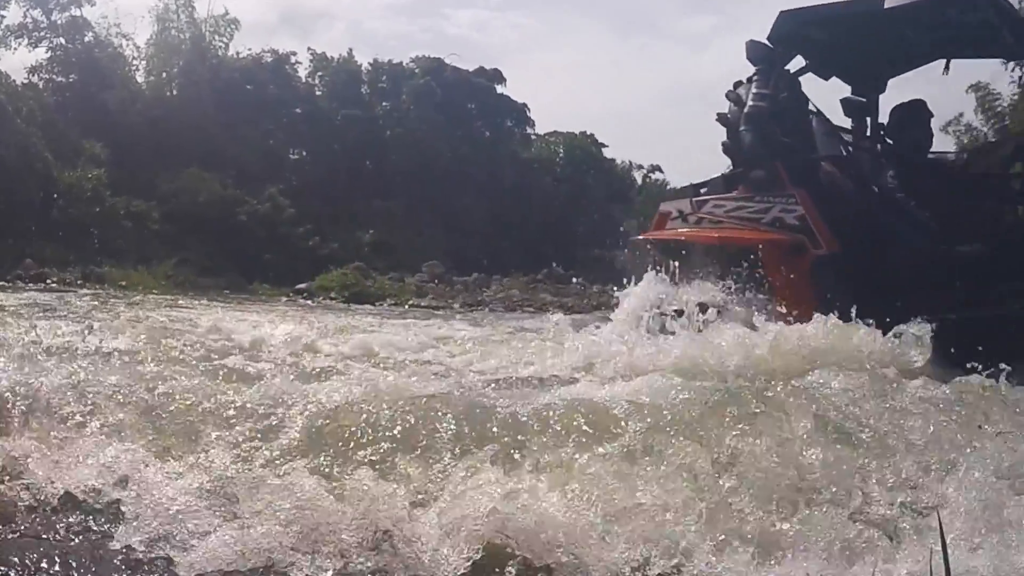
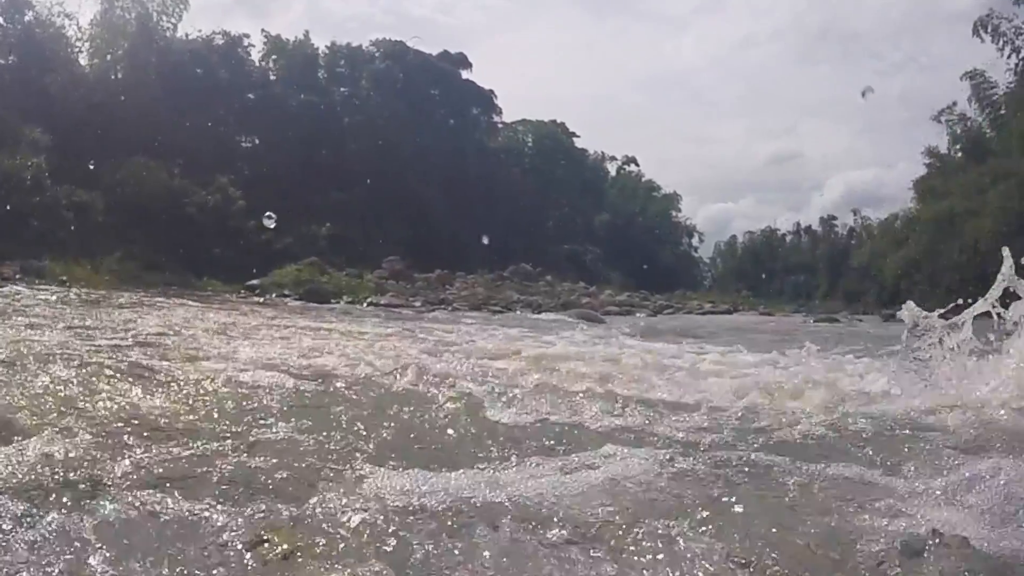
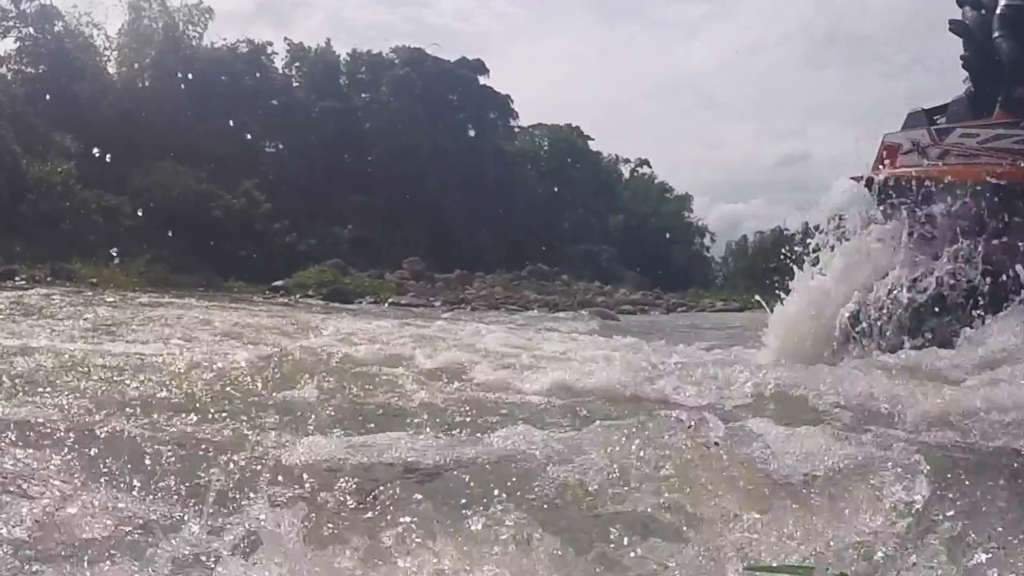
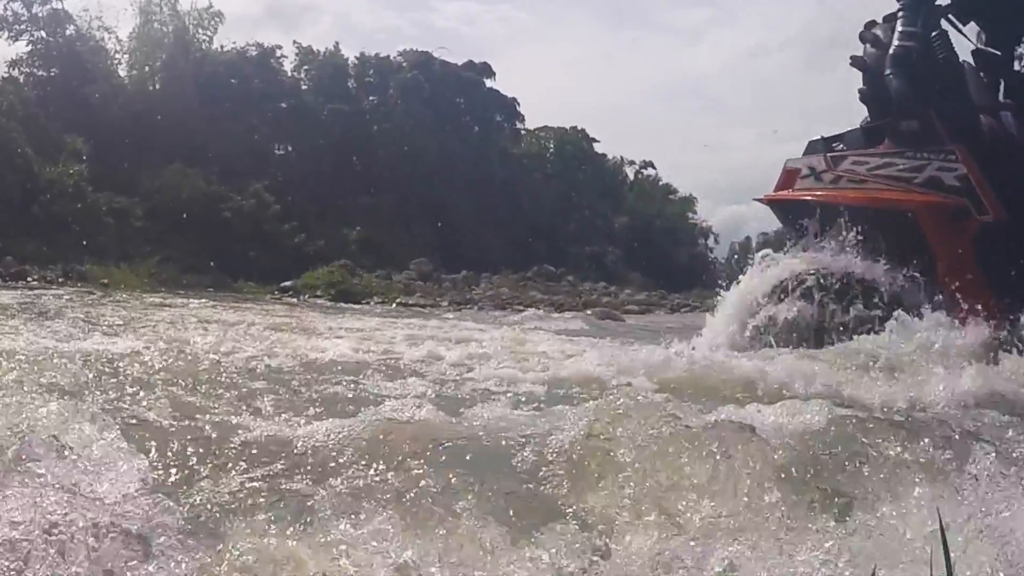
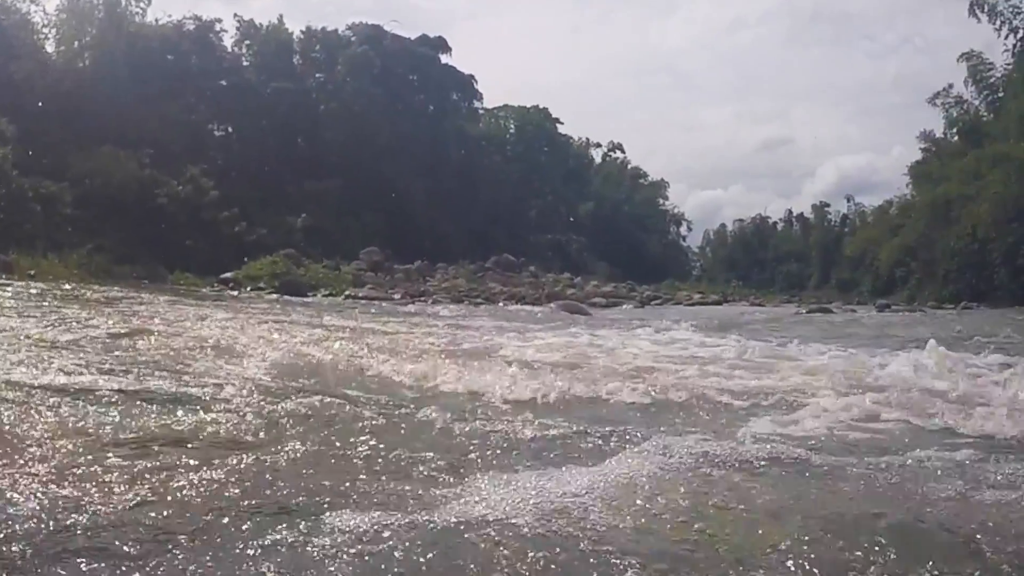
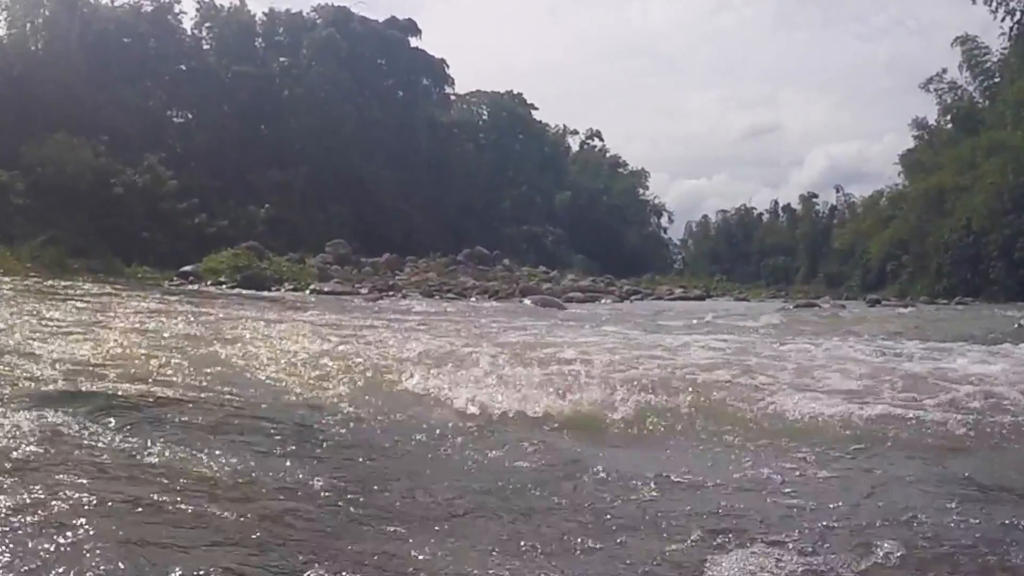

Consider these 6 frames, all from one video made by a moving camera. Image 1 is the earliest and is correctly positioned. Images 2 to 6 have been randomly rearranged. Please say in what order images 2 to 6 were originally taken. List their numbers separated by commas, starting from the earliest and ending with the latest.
4, 3, 2, 5, 6
